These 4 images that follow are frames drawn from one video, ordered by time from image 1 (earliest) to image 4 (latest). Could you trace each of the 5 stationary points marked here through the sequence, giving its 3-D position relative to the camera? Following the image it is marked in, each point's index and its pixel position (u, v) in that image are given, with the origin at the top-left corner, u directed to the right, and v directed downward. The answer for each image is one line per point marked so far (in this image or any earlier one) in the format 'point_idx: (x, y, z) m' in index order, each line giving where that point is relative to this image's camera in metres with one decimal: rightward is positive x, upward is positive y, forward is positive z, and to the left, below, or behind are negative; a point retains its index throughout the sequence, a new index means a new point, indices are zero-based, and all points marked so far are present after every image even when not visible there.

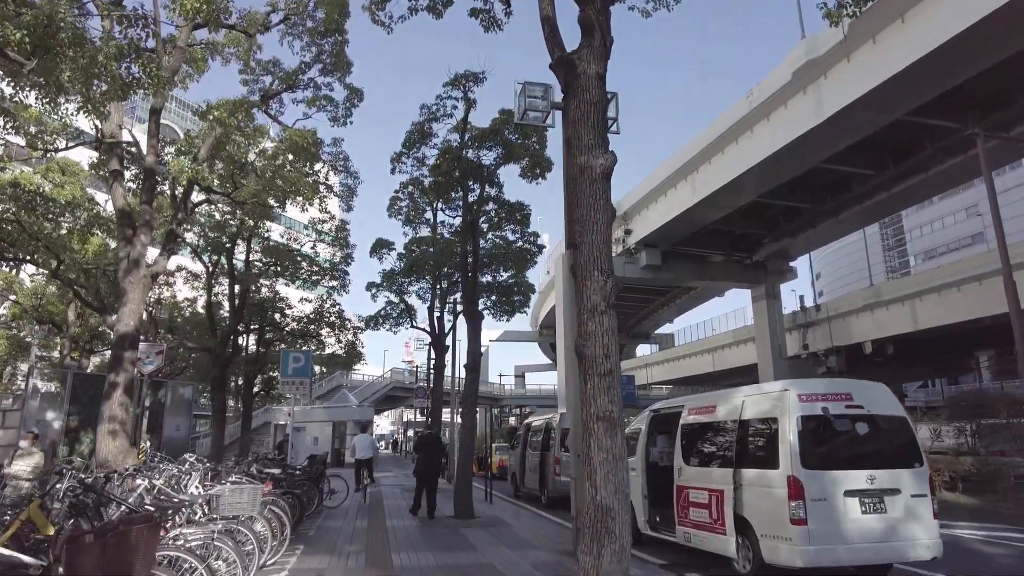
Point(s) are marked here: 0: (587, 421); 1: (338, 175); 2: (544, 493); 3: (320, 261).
0: (+0.6, -1.0, +5.1) m
1: (-4.2, +2.7, +16.5) m
2: (+0.8, -4.9, +16.4) m
3: (-5.3, +0.8, +19.1) m
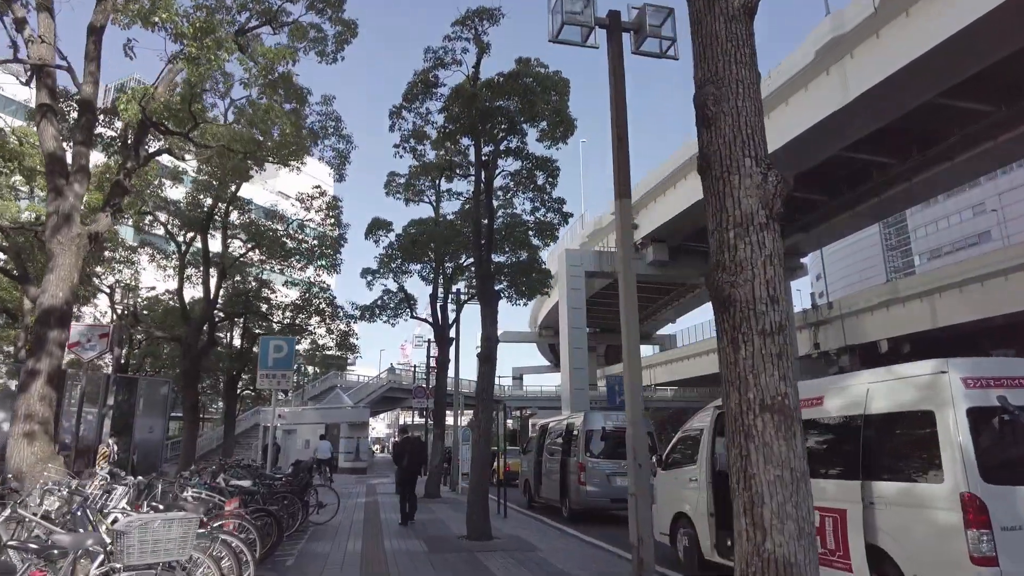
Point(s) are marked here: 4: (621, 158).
0: (+1.0, -0.5, +3.0) m
1: (-3.8, +3.1, +14.4) m
2: (+1.1, -4.5, +14.2) m
3: (-5.0, +1.1, +16.9) m
4: (+1.2, +1.5, +7.8) m
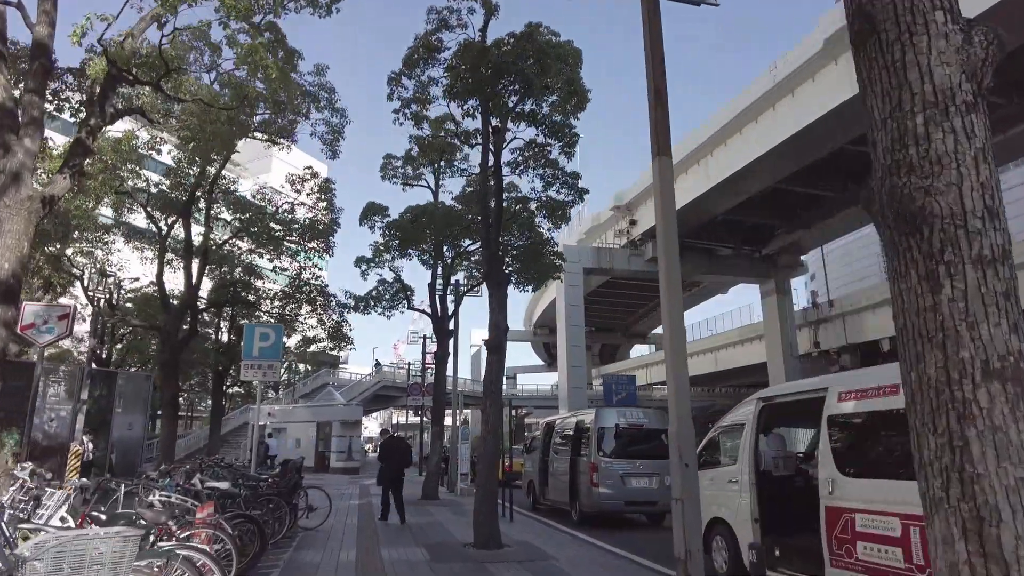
0: (+1.2, -0.3, +2.0) m
1: (-3.7, +3.4, +13.3) m
2: (+1.2, -4.2, +13.2) m
3: (-4.9, +1.4, +15.8) m
4: (+1.4, +1.7, +6.7) m
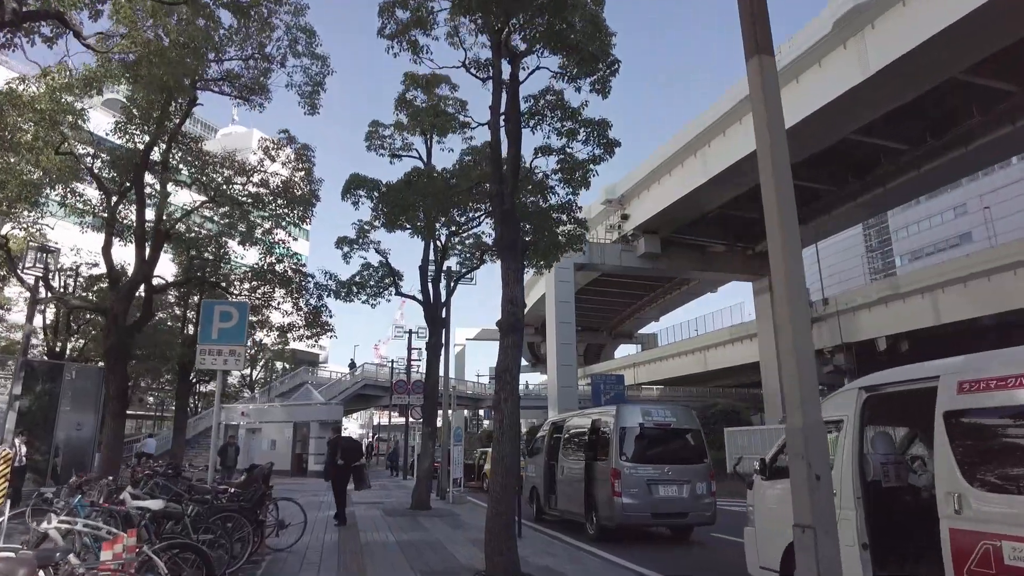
0: (+1.7, +0.1, +0.2) m
1: (-3.5, +3.8, +11.4) m
2: (+1.3, -3.8, +11.5) m
3: (-4.8, +1.8, +13.9) m
4: (+1.8, +2.1, +5.0) m
